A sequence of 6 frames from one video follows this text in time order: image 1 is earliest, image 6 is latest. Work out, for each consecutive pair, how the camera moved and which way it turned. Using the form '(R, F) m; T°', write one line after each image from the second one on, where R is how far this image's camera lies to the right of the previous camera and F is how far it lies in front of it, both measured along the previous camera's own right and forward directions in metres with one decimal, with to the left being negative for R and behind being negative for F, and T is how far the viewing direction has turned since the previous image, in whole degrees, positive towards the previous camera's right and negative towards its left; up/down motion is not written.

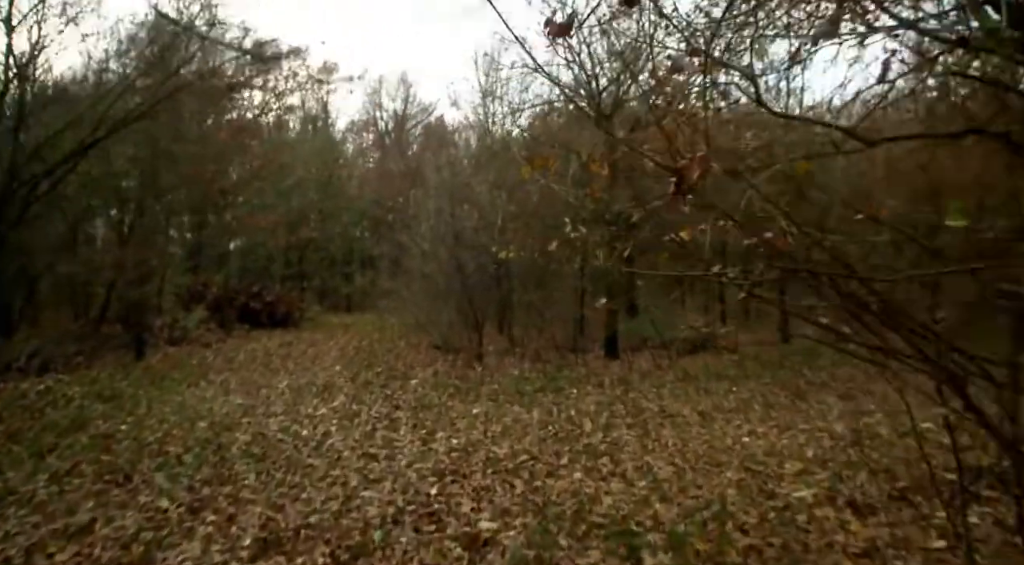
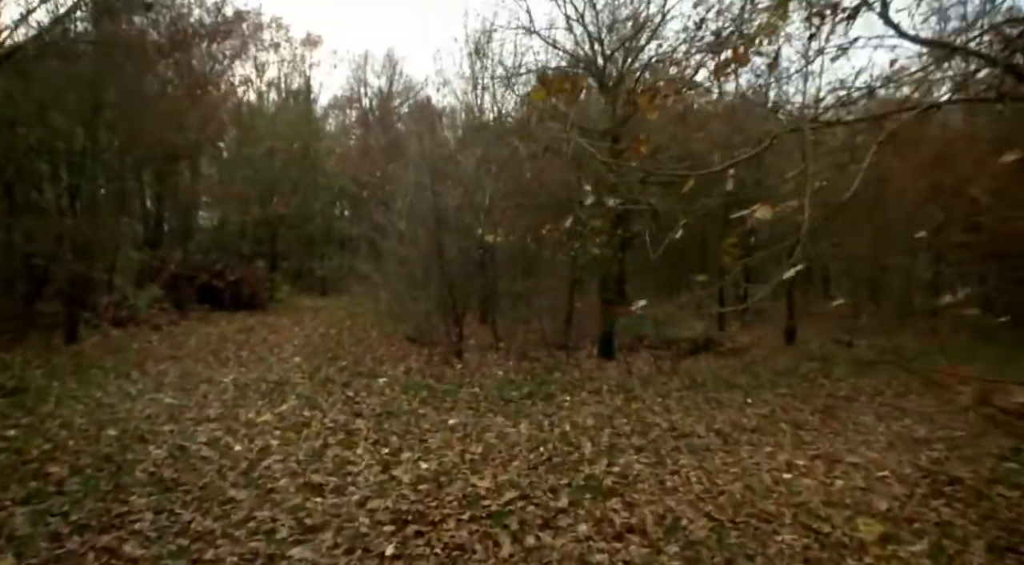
(-0.1, +1.9) m; +2°
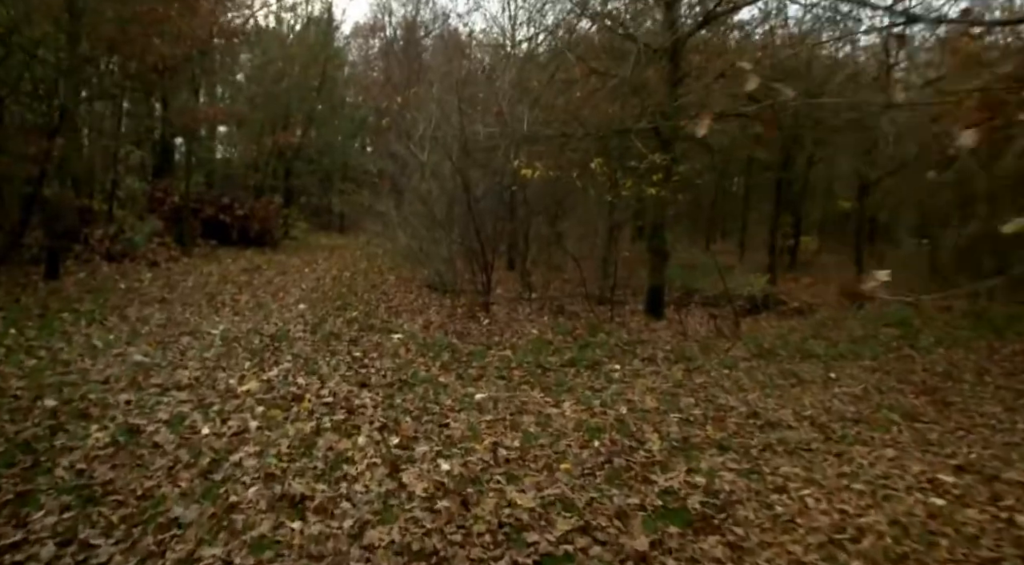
(-0.3, +2.1) m; -2°
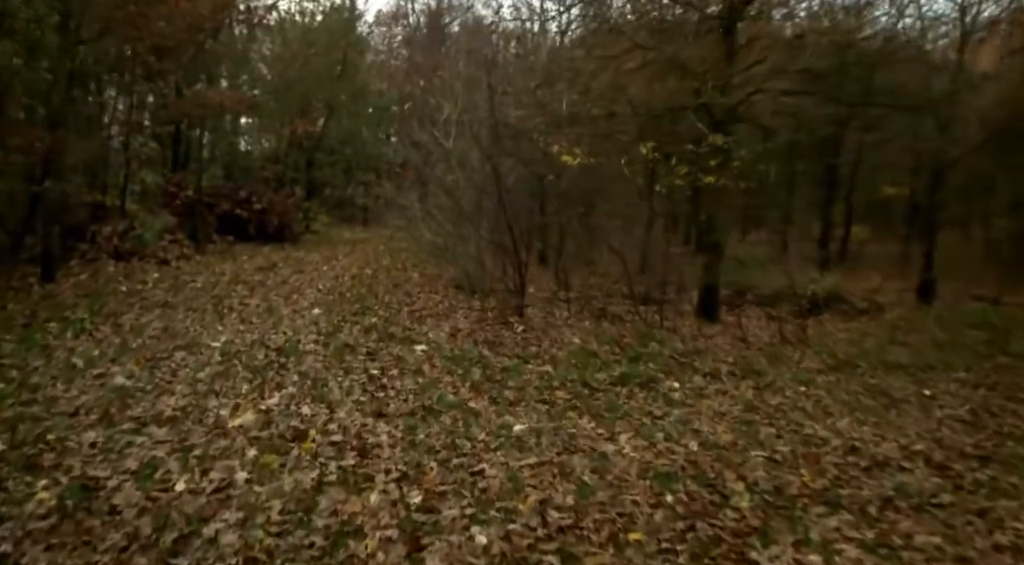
(-0.2, +1.4) m; -2°
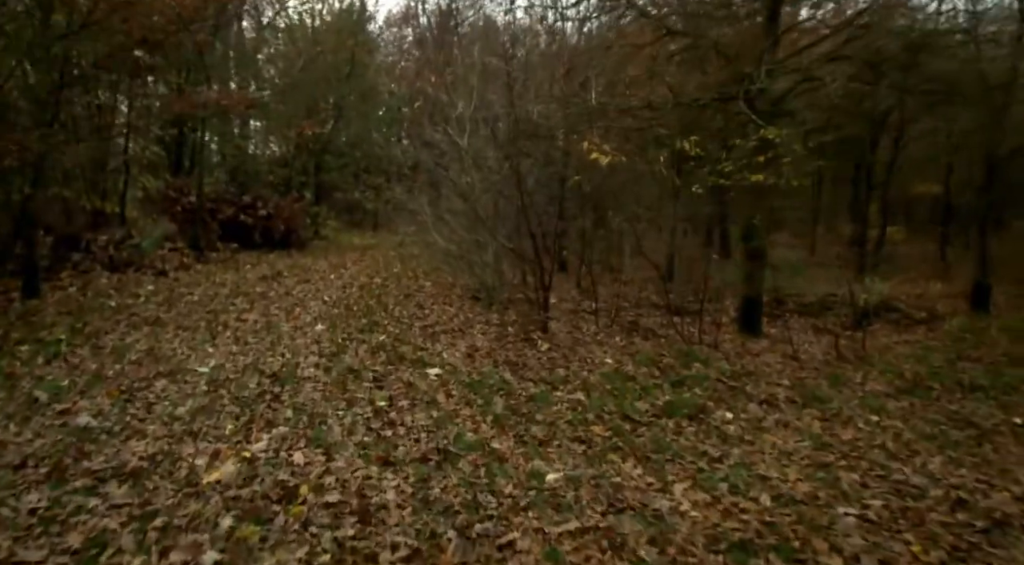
(-0.2, +1.1) m; -1°
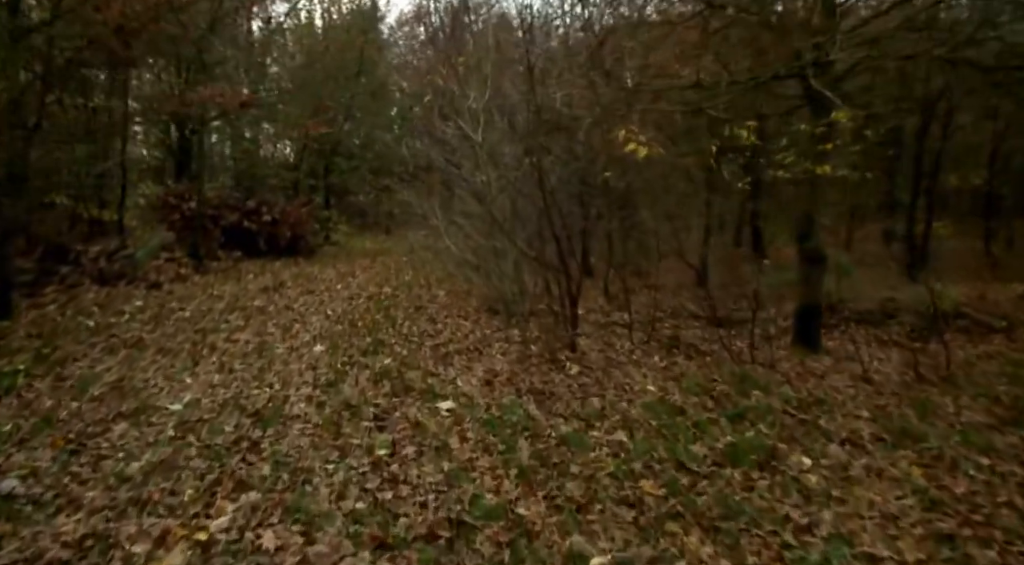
(-0.1, +1.3) m; -2°
